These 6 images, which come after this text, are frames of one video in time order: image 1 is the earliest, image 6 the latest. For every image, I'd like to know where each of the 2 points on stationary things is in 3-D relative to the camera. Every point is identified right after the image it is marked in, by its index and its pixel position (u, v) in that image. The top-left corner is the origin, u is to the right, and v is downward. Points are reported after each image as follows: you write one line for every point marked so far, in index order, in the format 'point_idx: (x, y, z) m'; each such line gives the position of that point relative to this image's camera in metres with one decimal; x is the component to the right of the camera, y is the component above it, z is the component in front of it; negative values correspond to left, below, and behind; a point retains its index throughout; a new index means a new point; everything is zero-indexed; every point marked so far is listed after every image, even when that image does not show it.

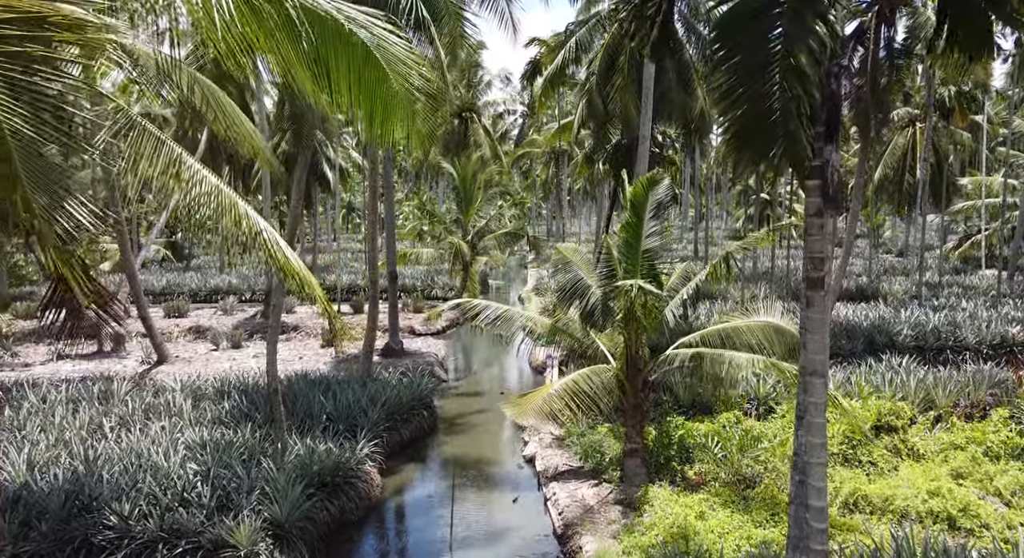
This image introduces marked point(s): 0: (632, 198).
0: (+1.3, +0.9, +7.9) m
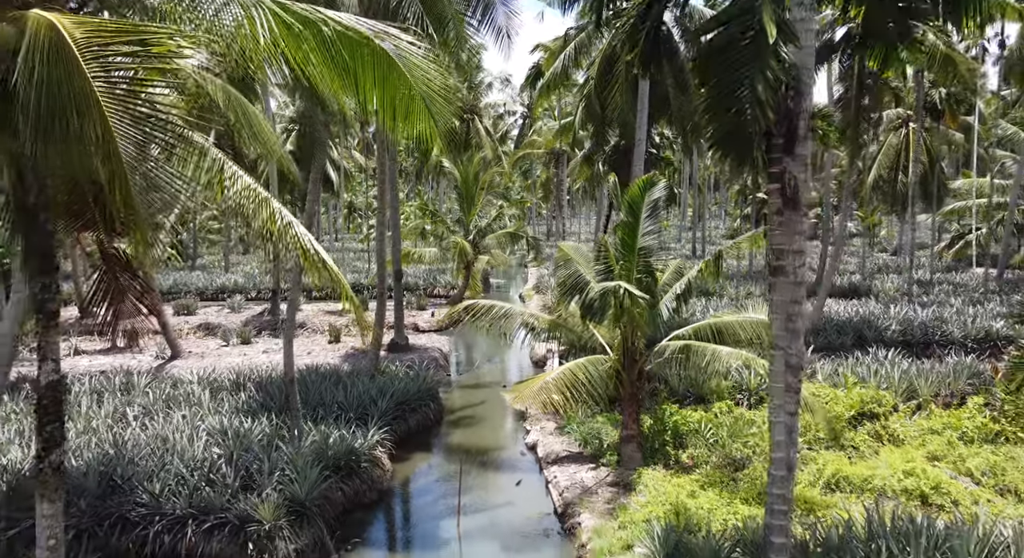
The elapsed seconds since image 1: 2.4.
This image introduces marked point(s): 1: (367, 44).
0: (+1.4, +0.9, +8.4) m
1: (-0.9, +1.5, +4.8) m
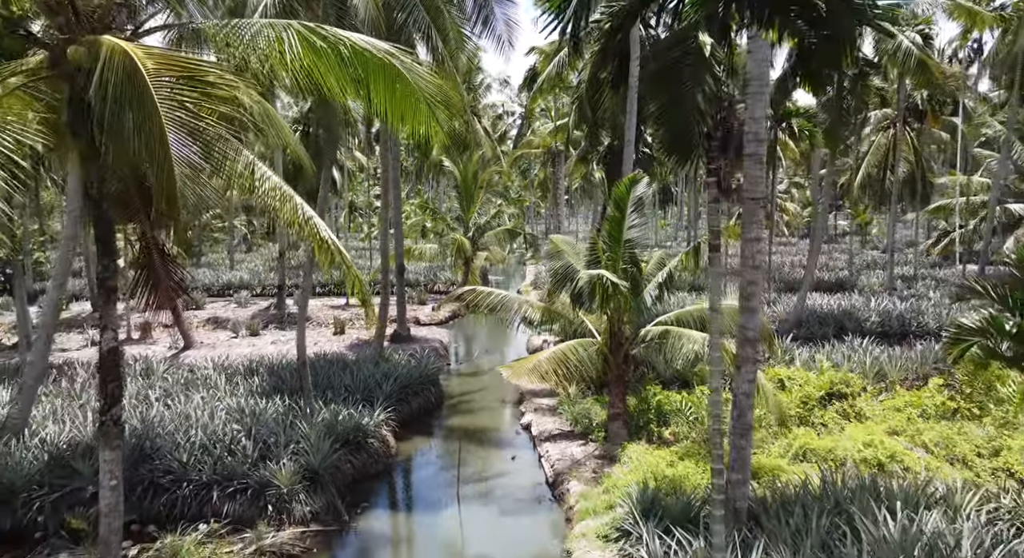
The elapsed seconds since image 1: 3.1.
0: (+1.3, +1.1, +9.1) m
1: (-1.0, +1.6, +5.5) m
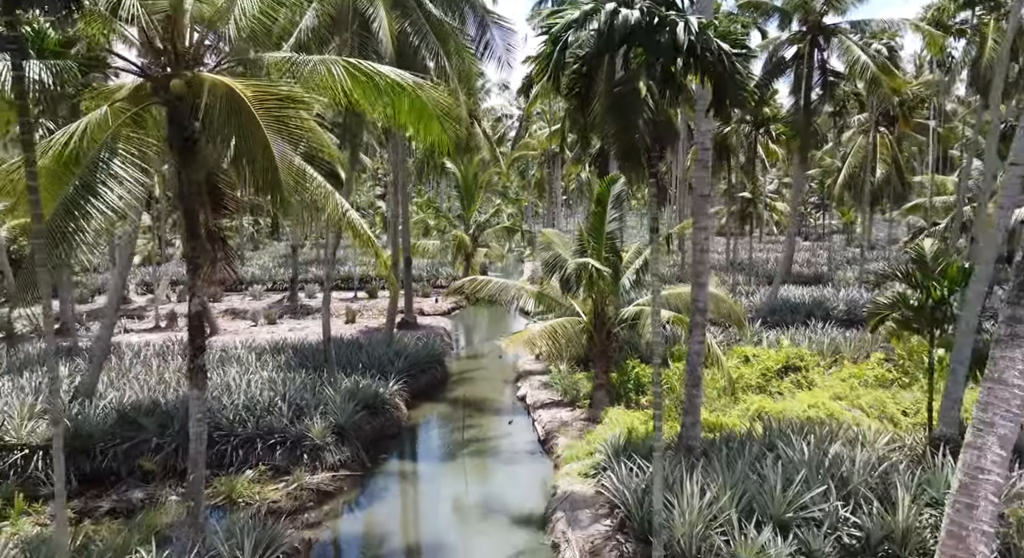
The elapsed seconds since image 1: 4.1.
0: (+1.3, +1.2, +10.6) m
1: (-1.0, +1.8, +6.9) m
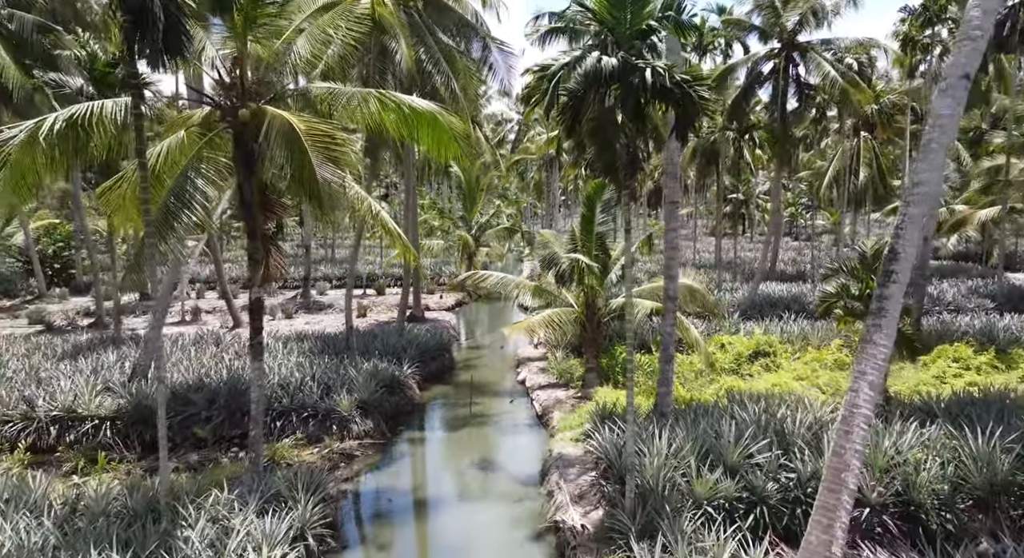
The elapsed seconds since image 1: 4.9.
0: (+1.3, +1.3, +12.0) m
1: (-1.0, +1.9, +8.3) m
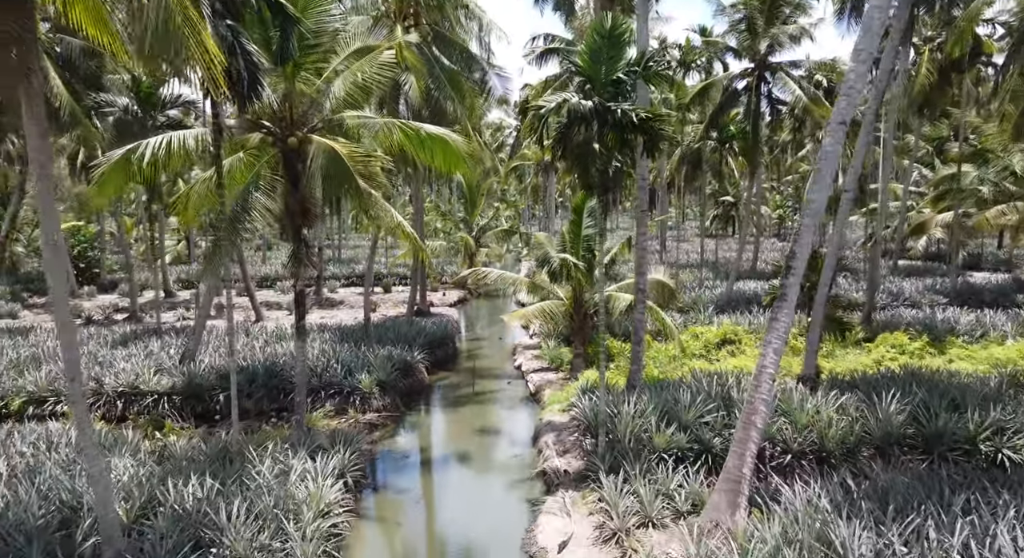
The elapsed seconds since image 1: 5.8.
0: (+1.2, +1.4, +13.8) m
1: (-1.0, +2.0, +10.1) m
